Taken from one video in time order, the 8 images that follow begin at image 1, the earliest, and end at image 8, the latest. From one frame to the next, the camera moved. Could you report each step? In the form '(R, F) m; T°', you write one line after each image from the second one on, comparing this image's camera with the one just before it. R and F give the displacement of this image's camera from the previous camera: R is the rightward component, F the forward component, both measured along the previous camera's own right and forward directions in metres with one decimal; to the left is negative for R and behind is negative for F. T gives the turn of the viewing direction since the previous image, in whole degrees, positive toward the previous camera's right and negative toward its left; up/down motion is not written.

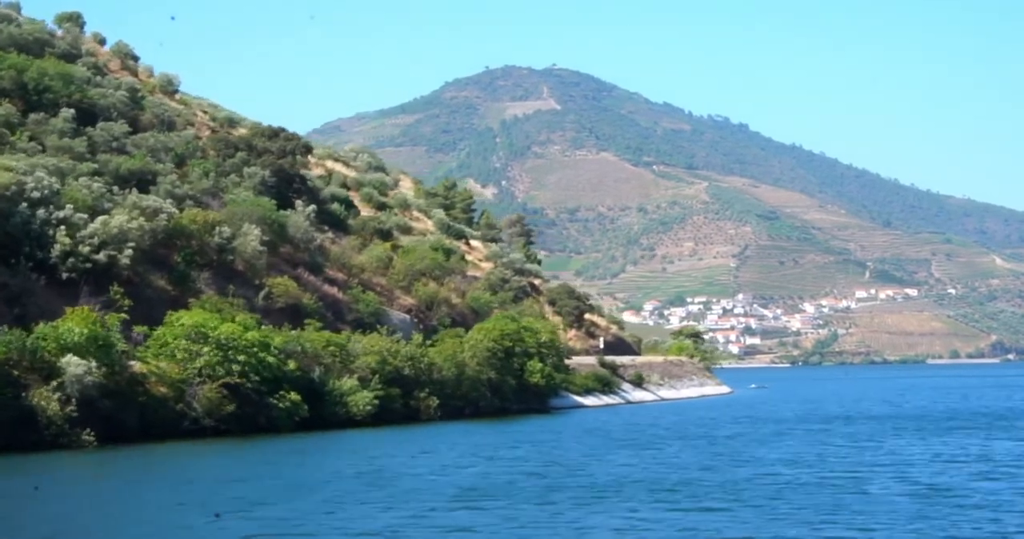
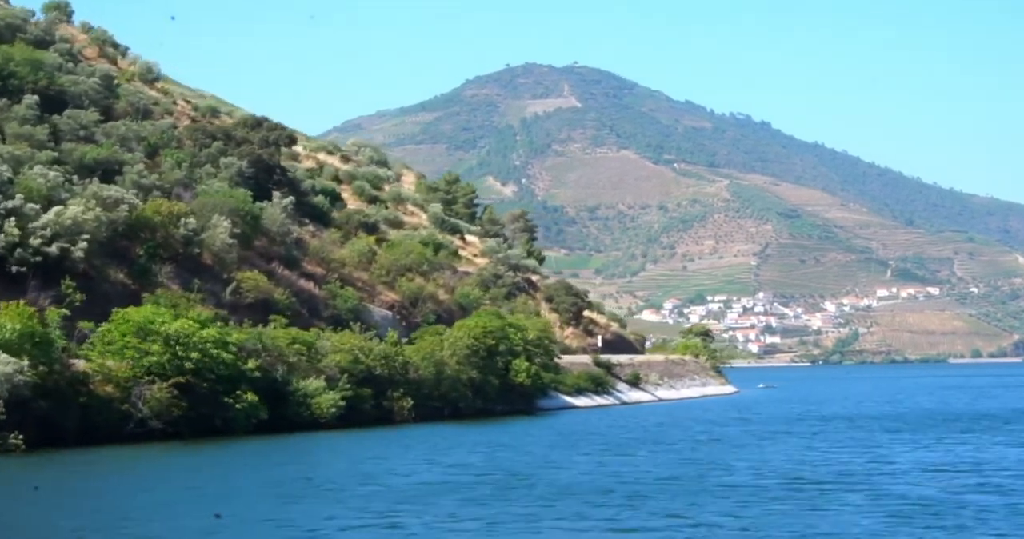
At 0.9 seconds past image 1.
(+2.4, +4.4) m; -1°
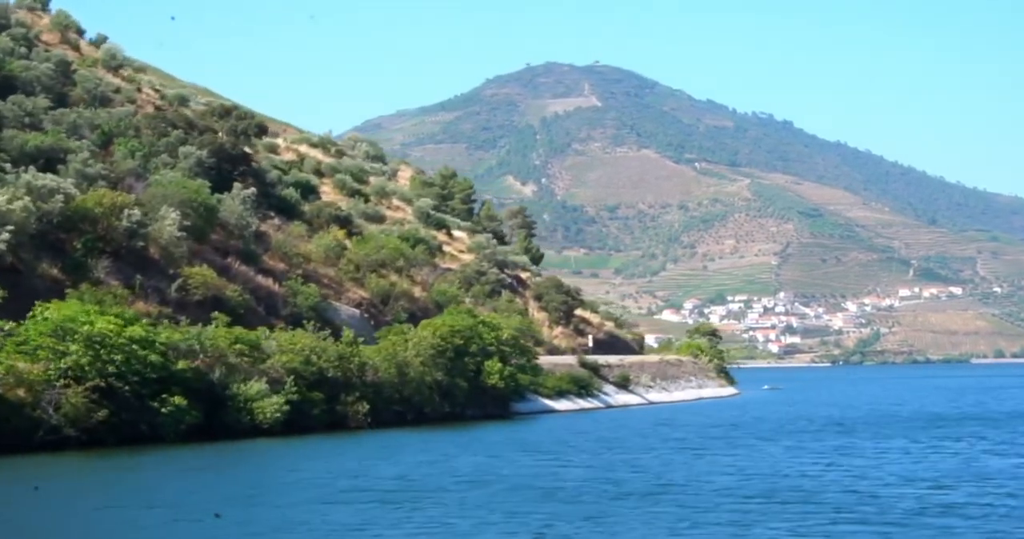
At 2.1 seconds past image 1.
(+3.1, +5.8) m; -1°
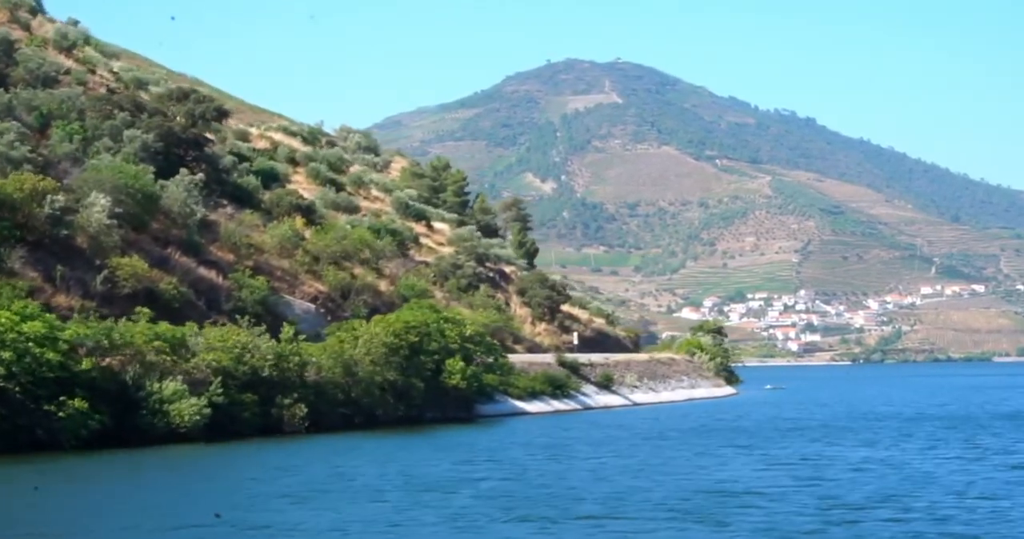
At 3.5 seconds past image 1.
(+3.4, +6.5) m; -1°
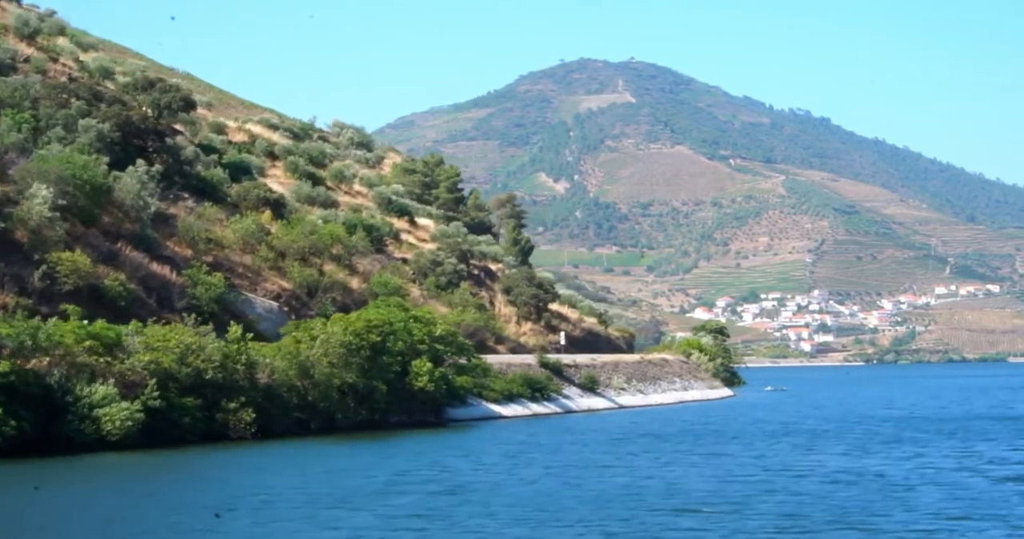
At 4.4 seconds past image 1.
(+2.4, +4.5) m; -1°
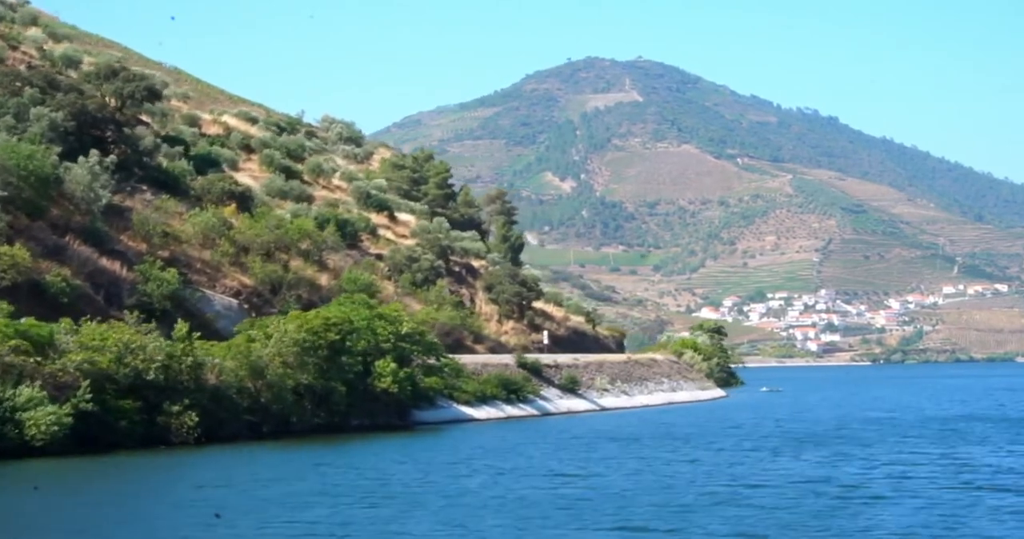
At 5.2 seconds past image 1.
(+2.0, +3.9) m; 0°
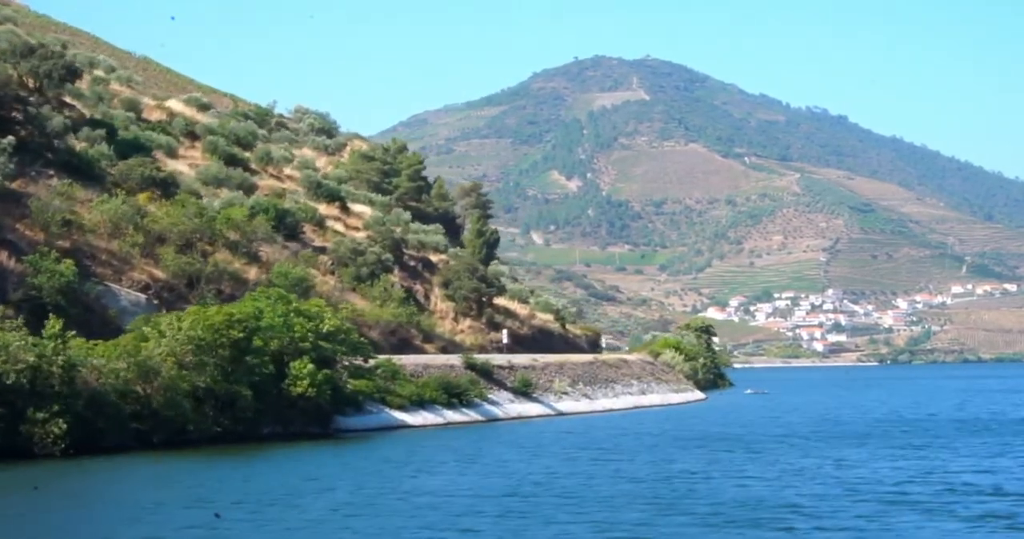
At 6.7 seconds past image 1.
(+3.7, +7.2) m; 0°
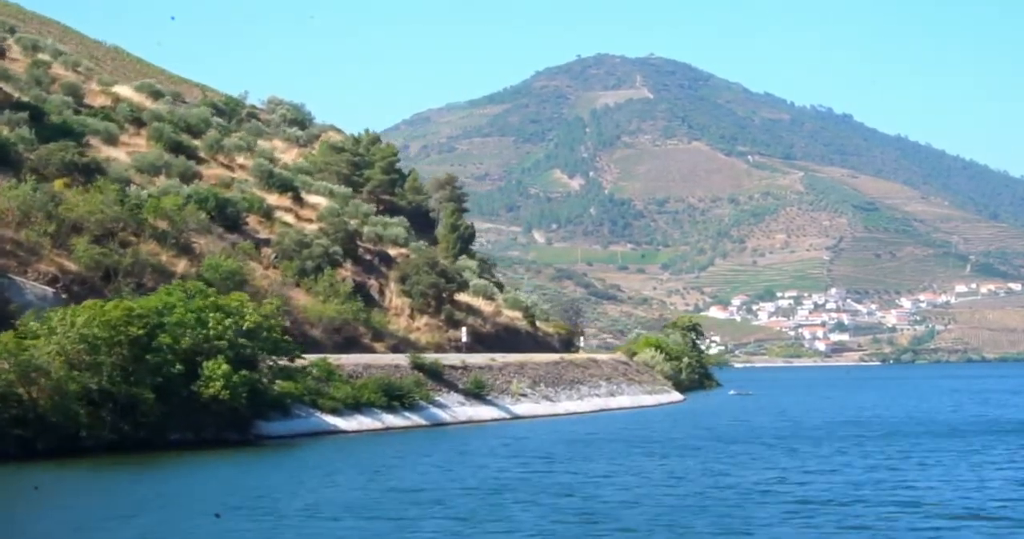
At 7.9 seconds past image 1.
(+3.0, +5.9) m; 0°
